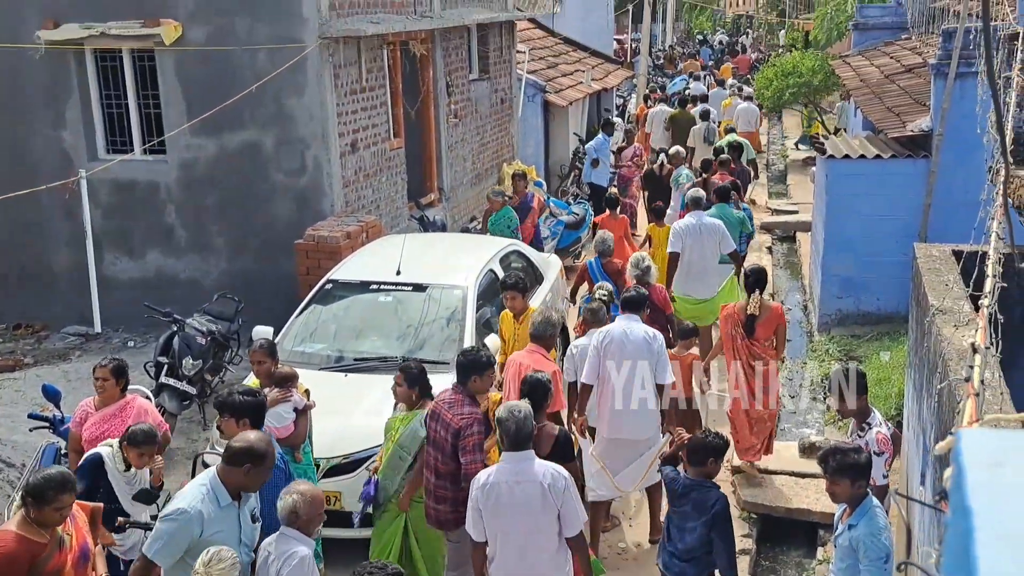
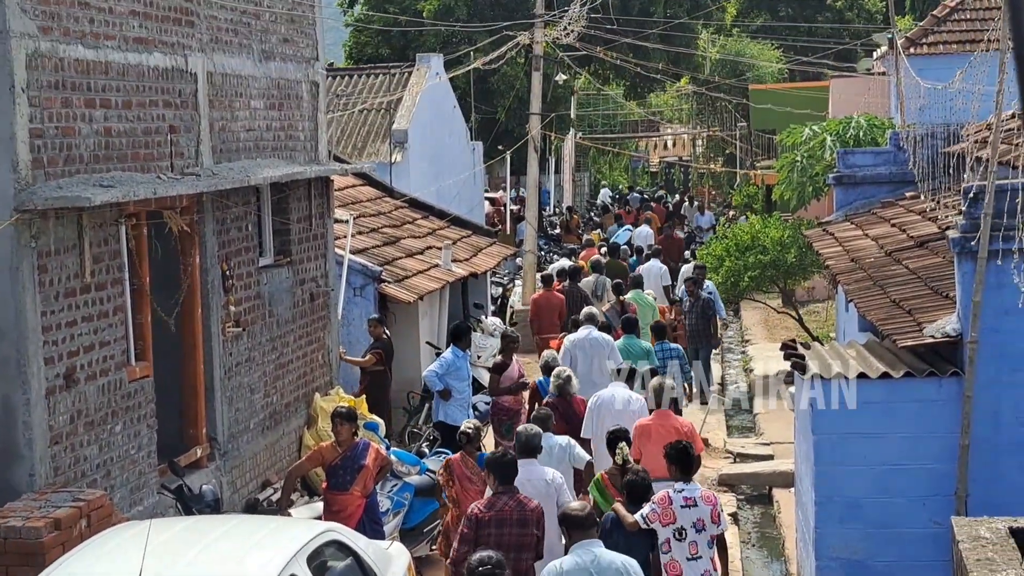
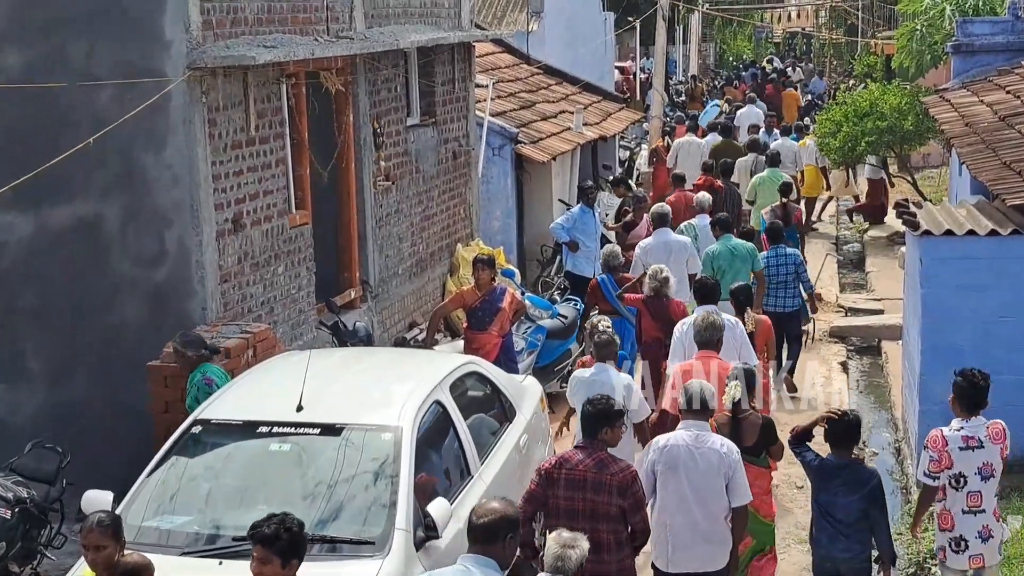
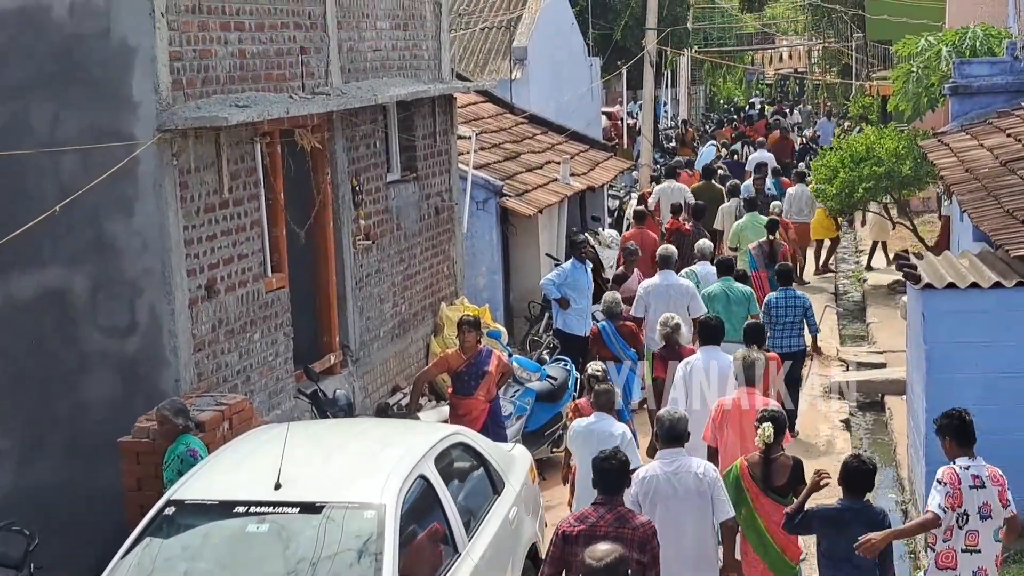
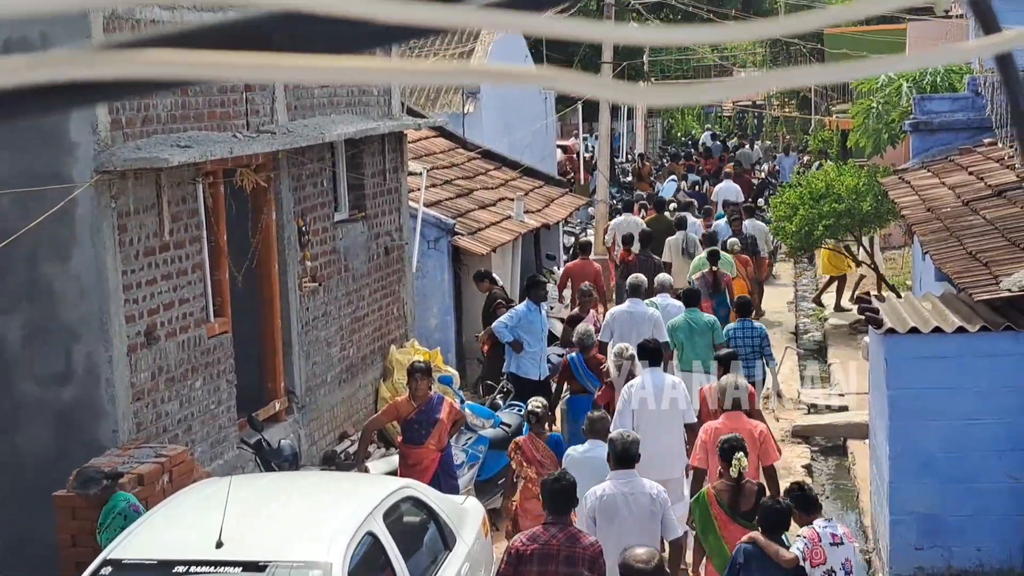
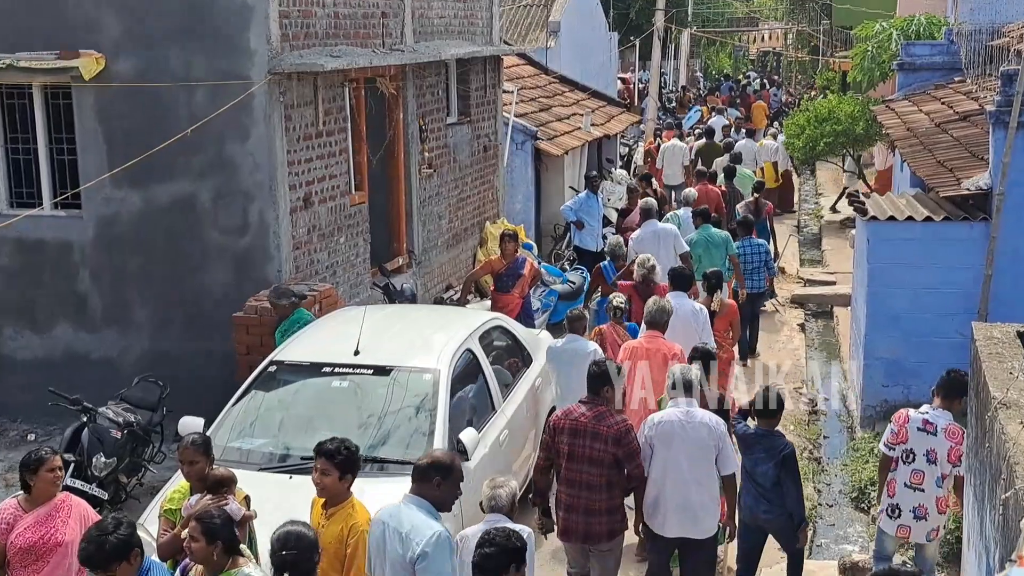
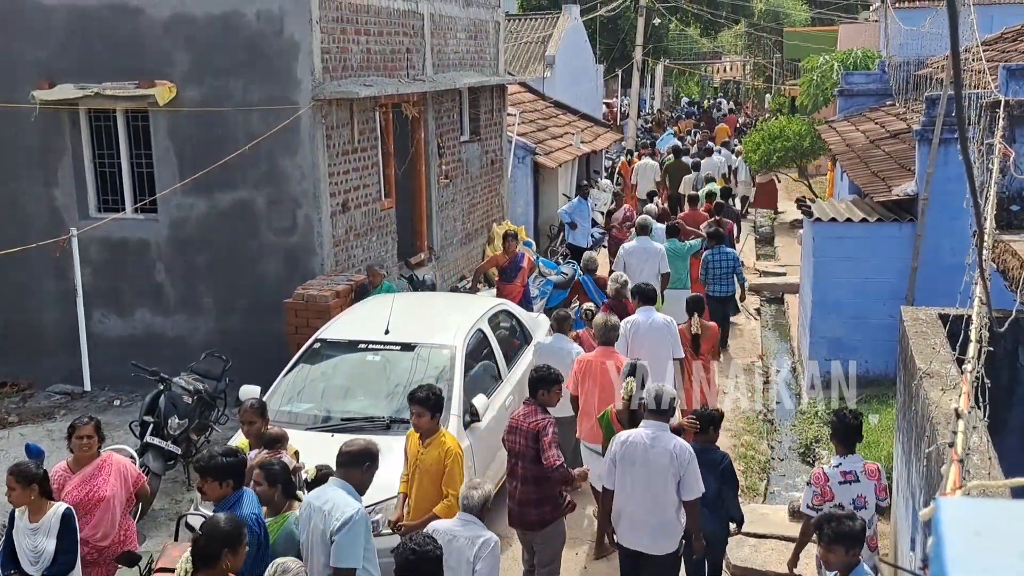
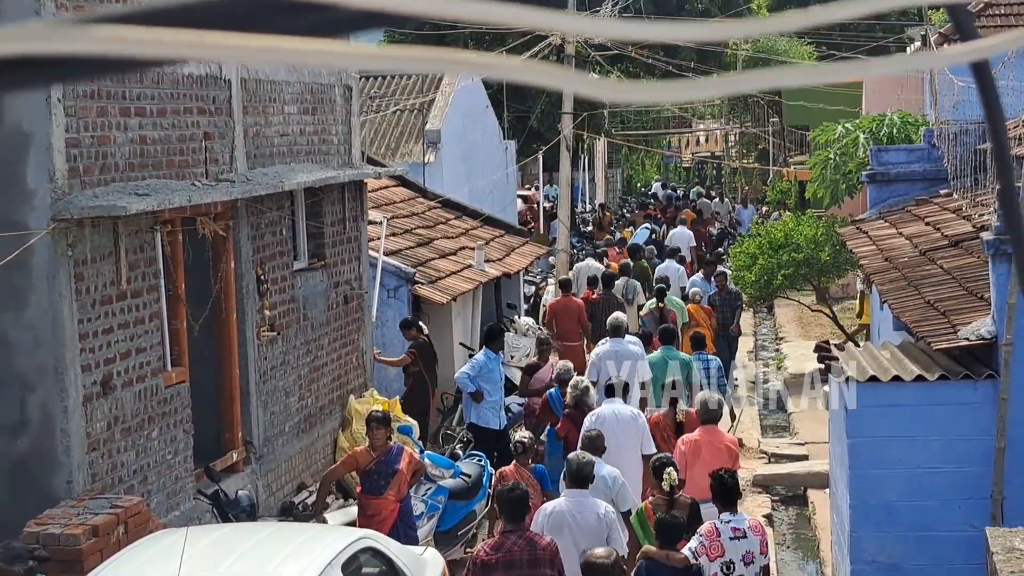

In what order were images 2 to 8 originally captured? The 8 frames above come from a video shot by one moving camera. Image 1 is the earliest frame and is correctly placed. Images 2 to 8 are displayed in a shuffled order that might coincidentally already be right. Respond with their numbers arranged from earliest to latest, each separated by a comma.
7, 6, 3, 4, 5, 8, 2
